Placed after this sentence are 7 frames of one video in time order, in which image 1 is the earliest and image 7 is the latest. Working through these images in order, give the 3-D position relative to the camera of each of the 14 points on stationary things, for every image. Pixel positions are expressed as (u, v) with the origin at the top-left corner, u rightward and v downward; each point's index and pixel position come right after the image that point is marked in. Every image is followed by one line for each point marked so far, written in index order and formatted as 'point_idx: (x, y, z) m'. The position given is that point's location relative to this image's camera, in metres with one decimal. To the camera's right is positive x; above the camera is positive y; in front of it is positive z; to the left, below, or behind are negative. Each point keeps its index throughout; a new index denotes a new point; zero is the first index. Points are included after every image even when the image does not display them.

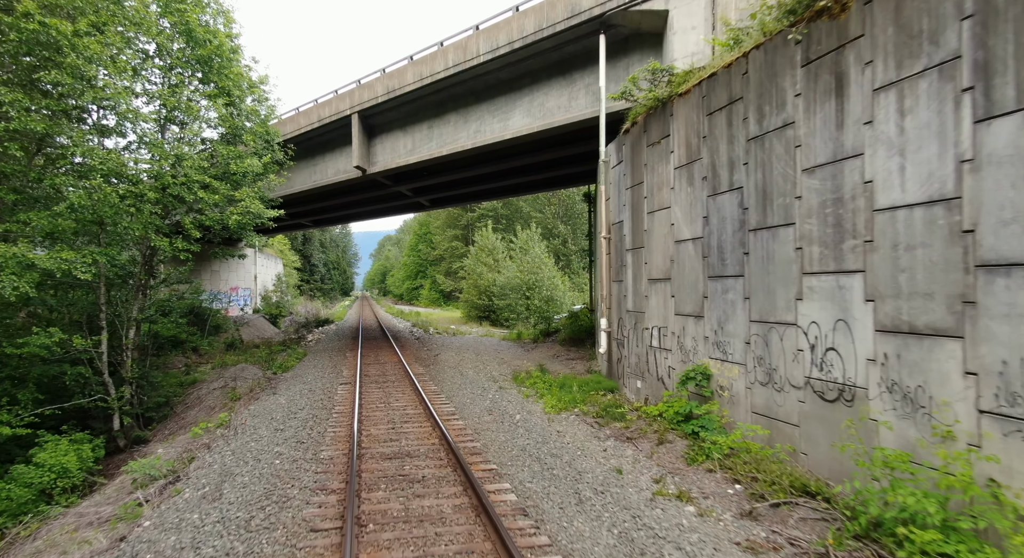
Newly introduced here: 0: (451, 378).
0: (-1.5, -2.4, +11.6) m
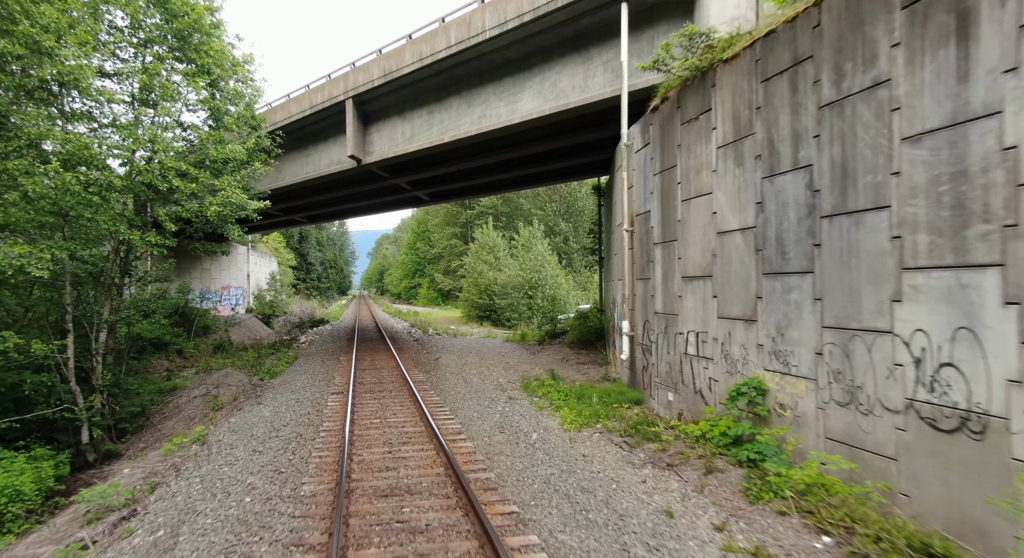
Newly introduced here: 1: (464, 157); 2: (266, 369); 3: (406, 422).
0: (-1.3, -2.4, +10.5) m
1: (-1.5, +3.7, +14.4) m
2: (-7.3, -2.7, +14.0) m
3: (-1.7, -2.3, +7.6) m
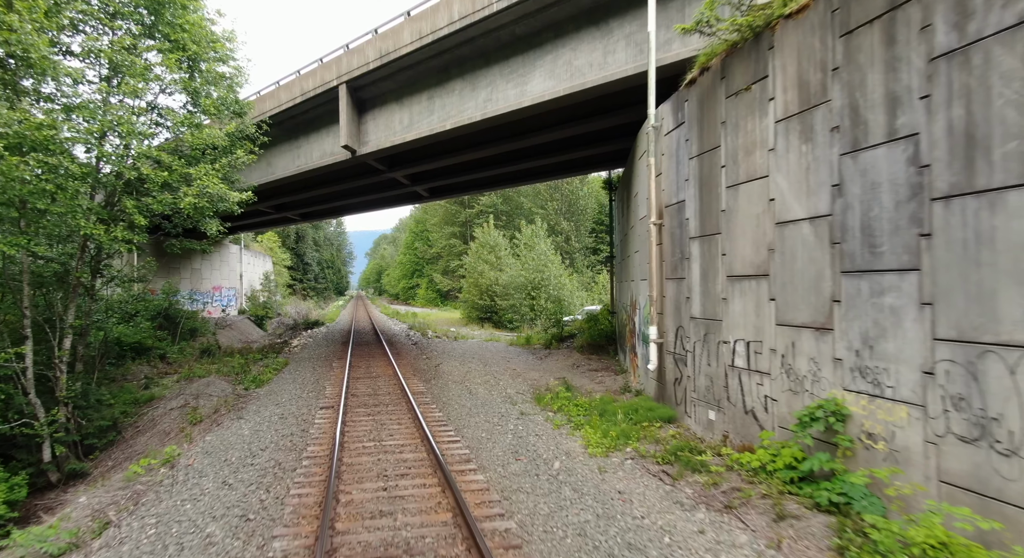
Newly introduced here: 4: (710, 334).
0: (-1.1, -2.4, +9.5) m
1: (-1.3, +3.7, +13.4) m
2: (-7.1, -2.7, +12.9) m
3: (-1.5, -2.3, +6.6) m
4: (+2.7, -0.8, +6.6) m
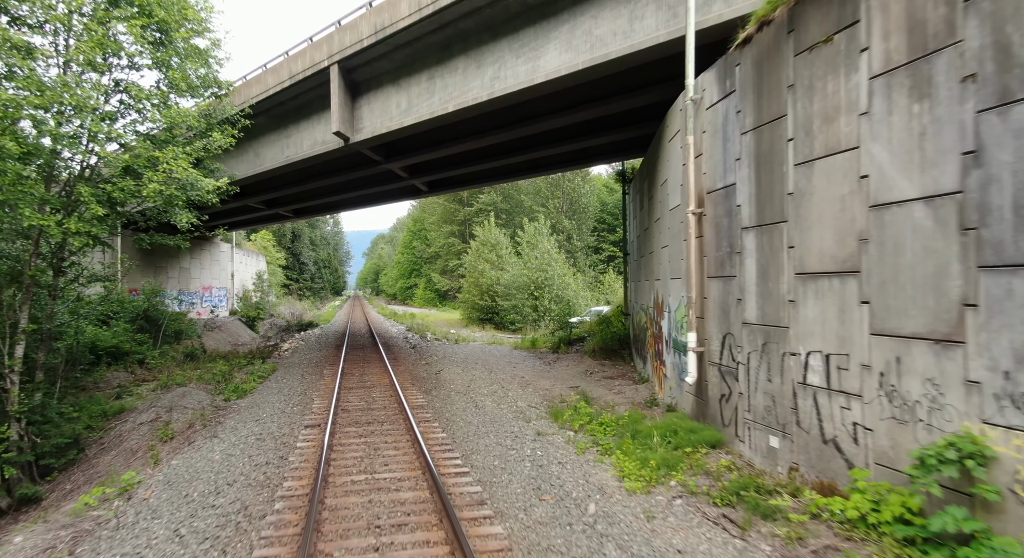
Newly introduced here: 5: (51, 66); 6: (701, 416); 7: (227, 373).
0: (-0.9, -2.4, +8.3) m
1: (-1.1, +3.8, +12.2) m
2: (-6.9, -2.7, +11.8) m
3: (-1.2, -2.3, +5.4) m
4: (+2.9, -0.7, +5.4) m
5: (-8.0, +3.7, +8.2) m
6: (+2.7, -1.9, +6.8) m
7: (-8.2, -2.7, +13.7) m
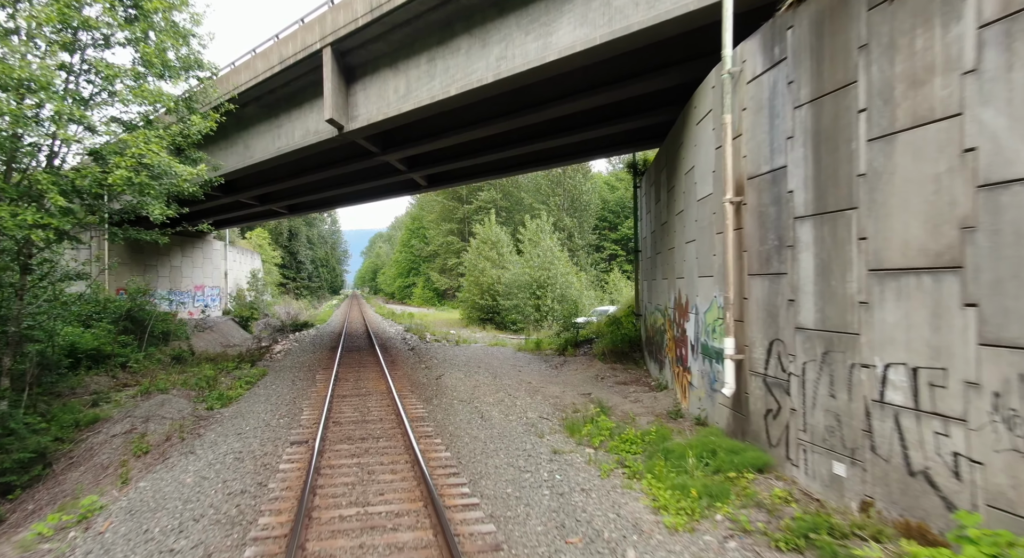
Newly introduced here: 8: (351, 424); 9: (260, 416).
0: (-0.7, -2.3, +7.5) m
1: (-0.9, +3.8, +11.4) m
2: (-6.7, -2.6, +10.9) m
3: (-1.1, -2.3, +4.6) m
4: (+3.1, -0.7, +4.6) m
5: (-7.8, +3.7, +7.3) m
6: (+2.9, -1.9, +5.9) m
7: (-8.0, -2.6, +12.8) m
8: (-2.6, -2.4, +7.8) m
9: (-4.6, -2.5, +8.7) m
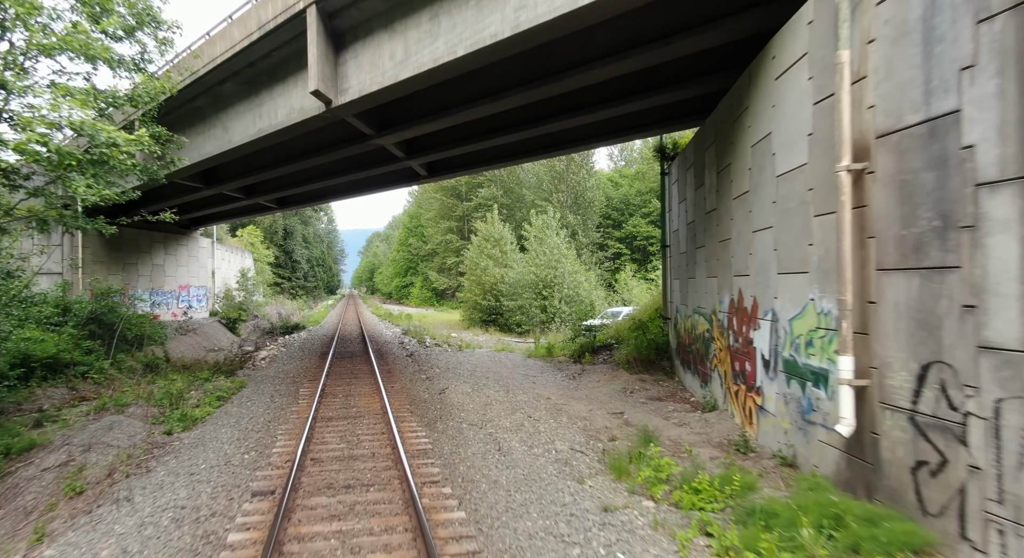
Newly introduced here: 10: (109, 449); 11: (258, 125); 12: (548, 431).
0: (-0.4, -2.3, +5.9) m
1: (-0.6, +3.8, +9.7) m
2: (-6.4, -2.6, +9.2) m
3: (-0.7, -2.2, +2.9) m
4: (+3.5, -0.7, +3.0) m
5: (-7.5, +3.7, +5.6) m
6: (+3.2, -1.9, +4.3) m
7: (-7.7, -2.6, +11.2) m
8: (-2.3, -2.3, +6.1) m
9: (-4.3, -2.5, +7.1) m
10: (-6.6, -2.8, +7.8) m
11: (-6.8, +4.1, +12.6) m
12: (+0.6, -2.3, +7.5) m
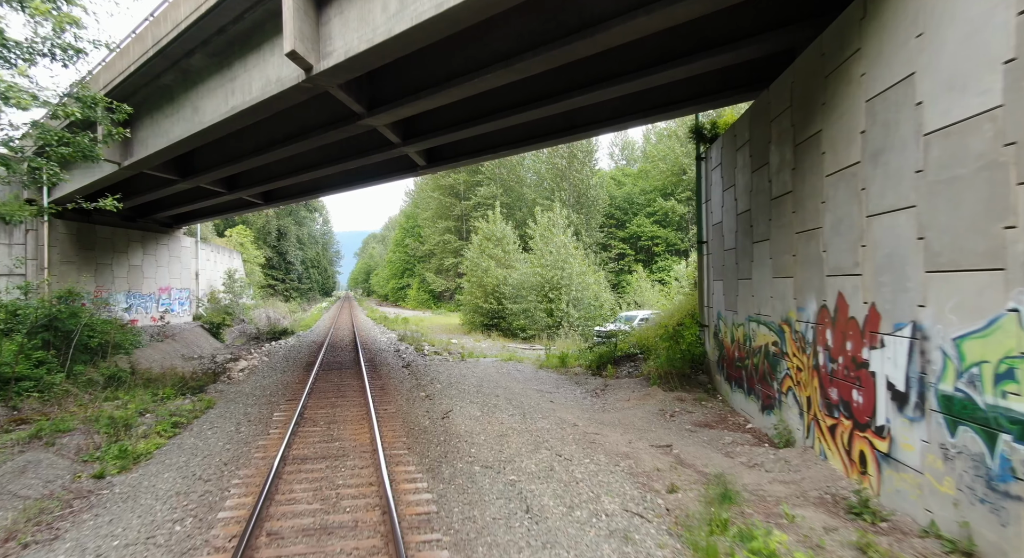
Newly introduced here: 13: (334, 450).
0: (0.0, -2.3, +4.1) m
1: (-0.3, +3.8, +8.0) m
2: (-6.1, -2.6, +7.4) m
3: (-0.4, -2.2, +1.2) m
4: (+3.8, -0.7, +1.2) m
5: (-7.1, +3.7, +3.9) m
6: (+3.6, -1.9, +2.6) m
7: (-7.4, -2.6, +9.3) m
8: (-1.9, -2.3, +4.4) m
9: (-4.0, -2.5, +5.3) m
10: (-6.3, -2.8, +6.0) m
11: (-6.5, +4.1, +10.8) m
12: (+0.9, -2.3, +5.7) m
13: (-2.5, -2.4, +6.6) m
